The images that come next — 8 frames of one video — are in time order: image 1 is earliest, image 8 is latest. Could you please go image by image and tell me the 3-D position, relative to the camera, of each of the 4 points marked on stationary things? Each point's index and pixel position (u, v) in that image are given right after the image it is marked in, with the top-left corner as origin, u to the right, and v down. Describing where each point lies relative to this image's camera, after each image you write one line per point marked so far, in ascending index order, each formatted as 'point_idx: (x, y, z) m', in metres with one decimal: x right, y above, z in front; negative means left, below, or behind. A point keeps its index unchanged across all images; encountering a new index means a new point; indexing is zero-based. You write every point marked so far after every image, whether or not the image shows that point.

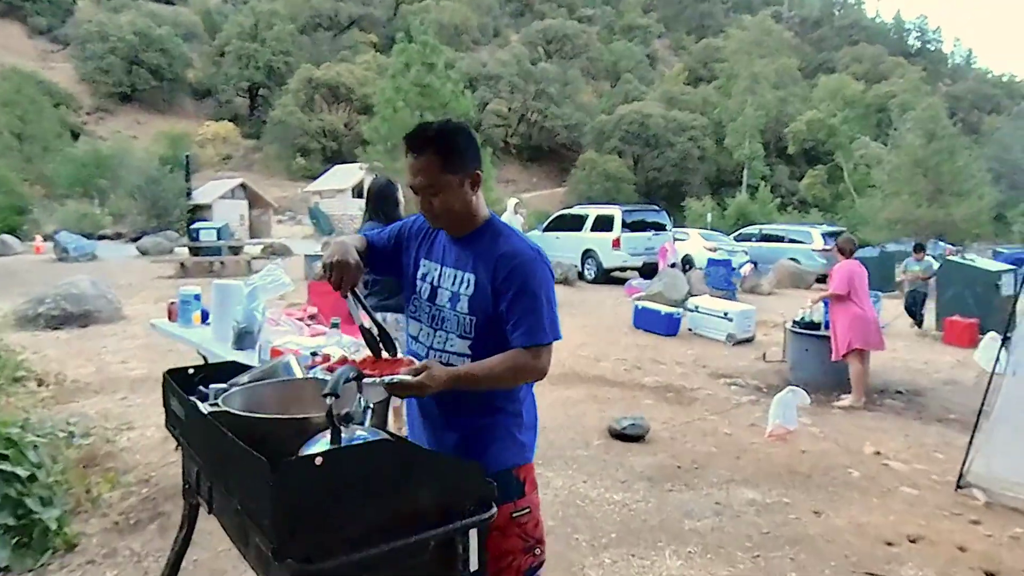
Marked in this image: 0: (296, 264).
0: (-6.2, +0.7, +19.1) m
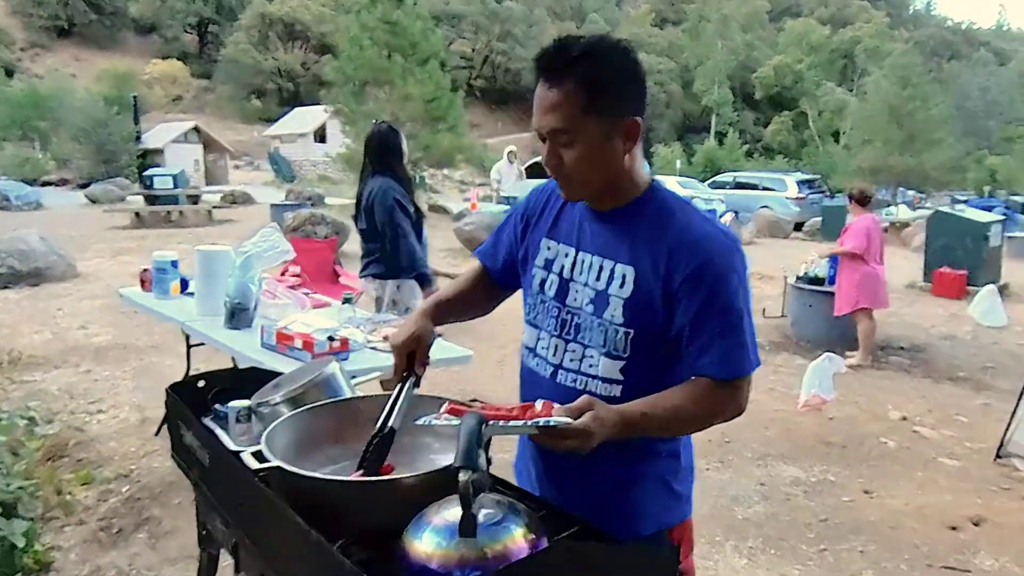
0: (-6.9, +2.0, +18.1) m
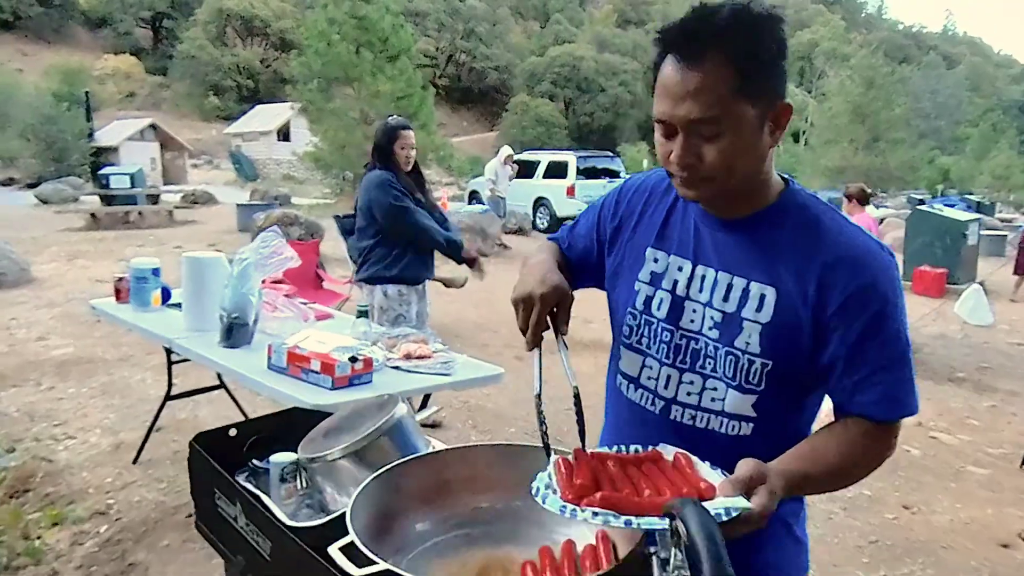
0: (-7.5, +1.9, +17.4) m
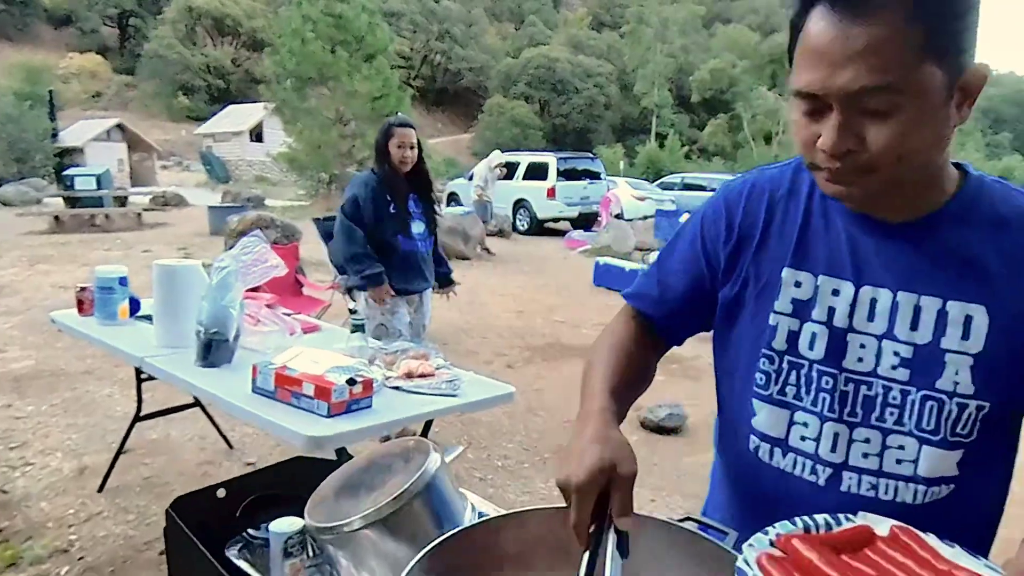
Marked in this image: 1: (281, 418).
0: (-8.0, +1.8, +16.9) m
1: (-0.7, -0.4, +2.0) m
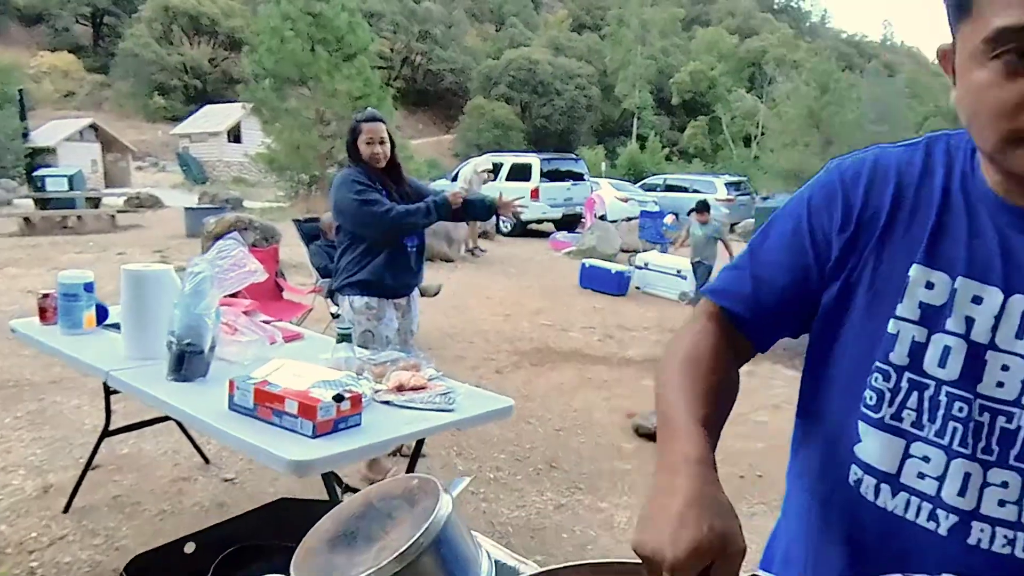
0: (-8.4, +1.7, +16.5) m
1: (-0.7, -0.4, +1.8) m
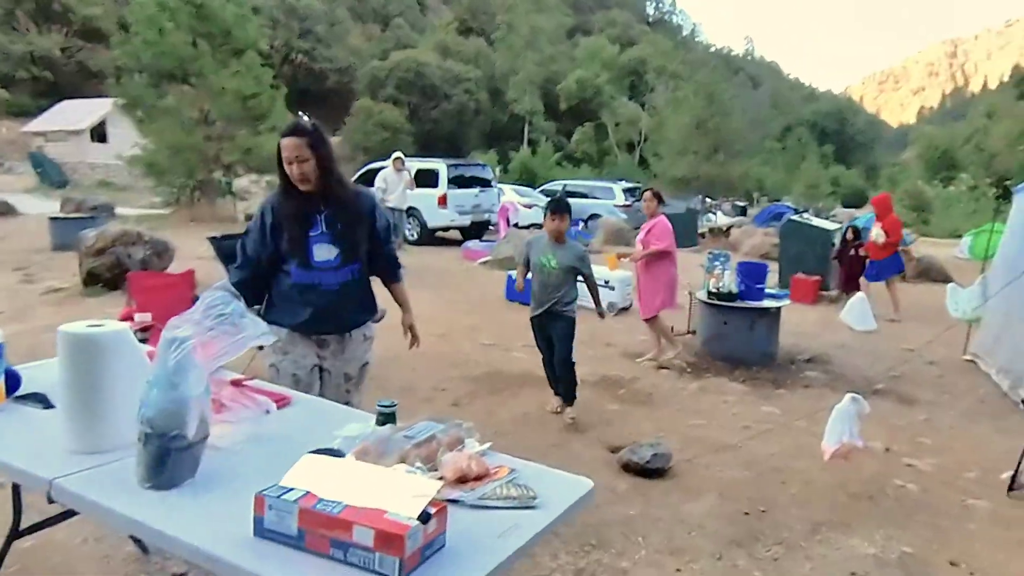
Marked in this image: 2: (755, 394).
0: (-10.5, +1.3, +14.5) m
1: (-0.4, -0.6, +1.3) m
2: (+2.3, -1.0, +6.5) m
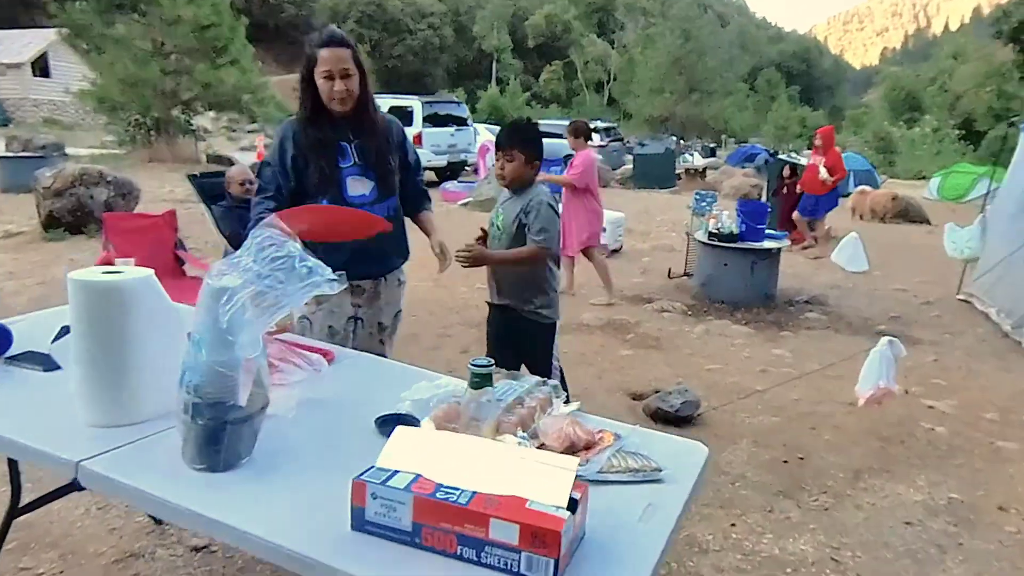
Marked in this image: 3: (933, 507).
0: (-10.9, +2.4, +13.5) m
1: (-0.1, -0.5, +1.0) m
2: (+2.4, -0.5, +6.4) m
3: (+2.0, -1.0, +3.2) m
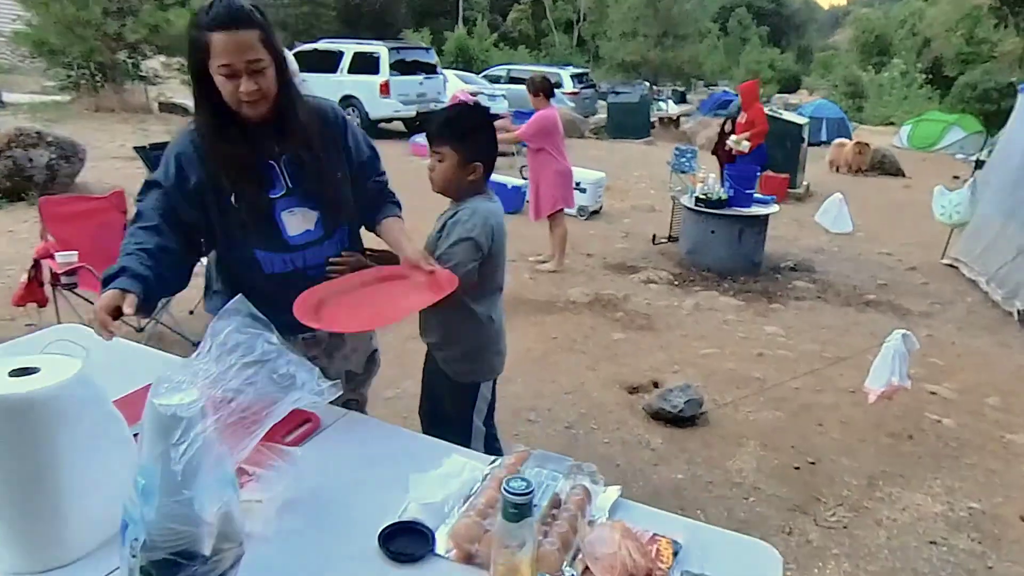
0: (-11.4, +3.1, +12.4) m
1: (0.0, -0.7, +0.7) m
2: (+2.2, -0.2, +6.2) m
3: (+2.0, -1.1, +3.0) m
